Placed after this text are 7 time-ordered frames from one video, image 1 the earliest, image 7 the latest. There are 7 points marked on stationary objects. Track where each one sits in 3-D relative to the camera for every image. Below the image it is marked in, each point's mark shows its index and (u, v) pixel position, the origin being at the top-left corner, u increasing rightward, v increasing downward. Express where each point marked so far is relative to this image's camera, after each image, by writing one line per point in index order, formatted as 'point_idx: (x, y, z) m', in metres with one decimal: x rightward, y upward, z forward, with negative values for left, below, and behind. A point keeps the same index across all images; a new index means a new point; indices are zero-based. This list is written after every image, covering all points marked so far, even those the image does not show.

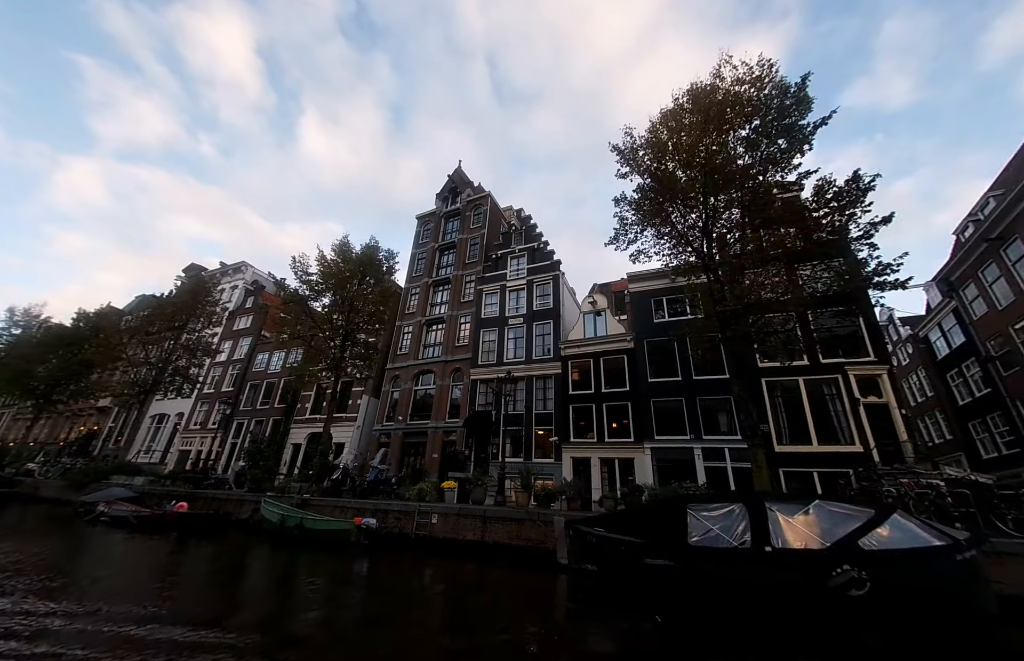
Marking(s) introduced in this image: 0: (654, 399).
0: (+7.6, -3.6, +19.8) m
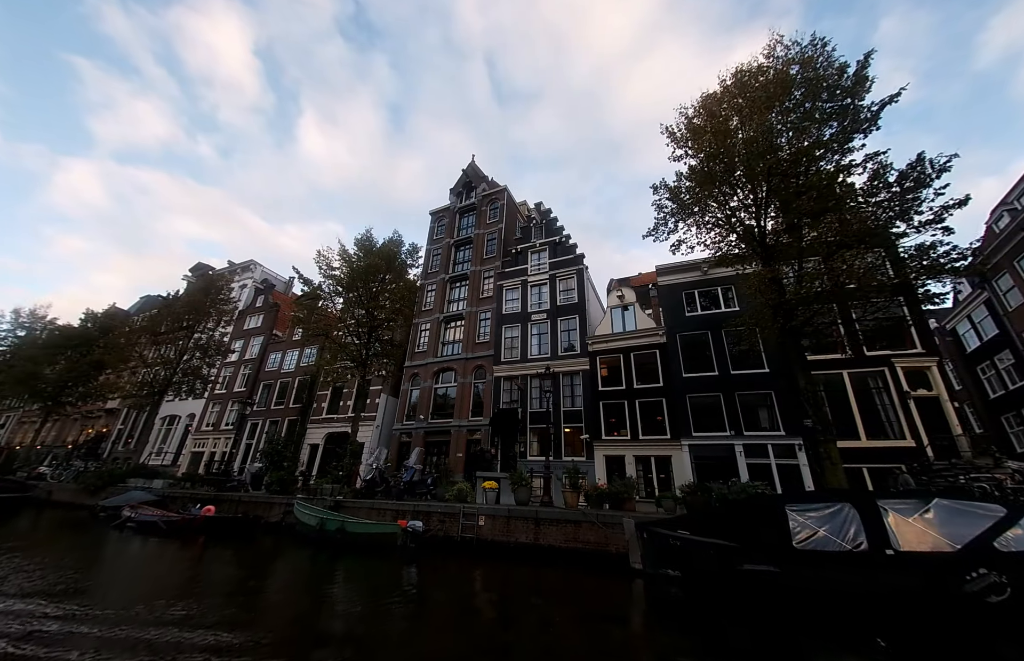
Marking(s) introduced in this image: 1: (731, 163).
0: (+9.2, -3.3, +19.2) m
1: (+9.6, +7.1, +16.4) m
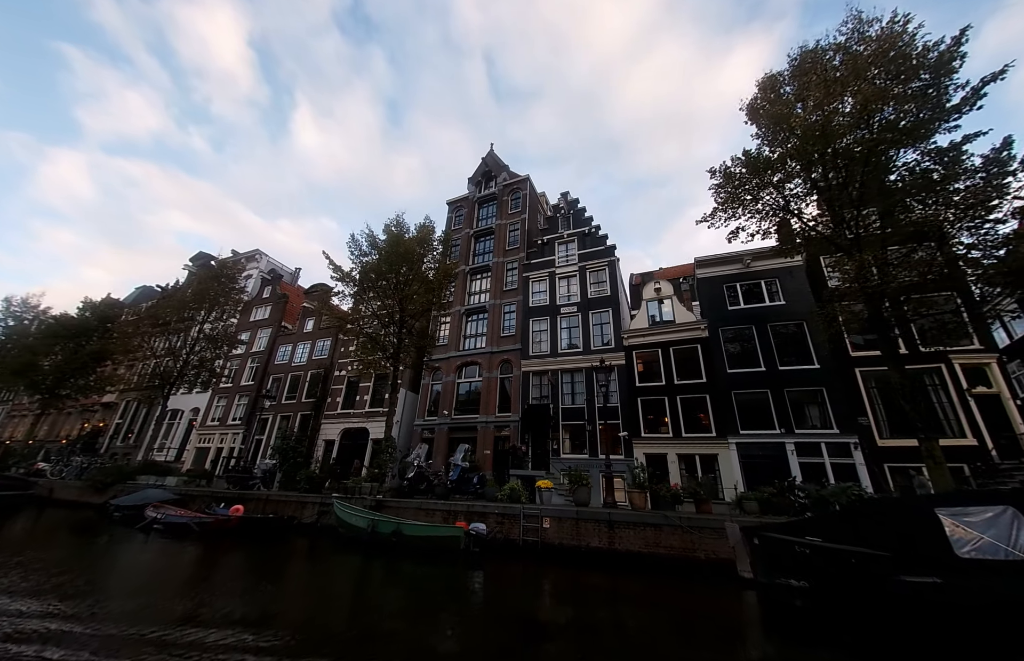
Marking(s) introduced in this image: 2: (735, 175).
0: (+11.1, -3.0, +18.5) m
1: (+11.7, +7.4, +15.7) m
2: (+10.6, +7.1, +17.5) m
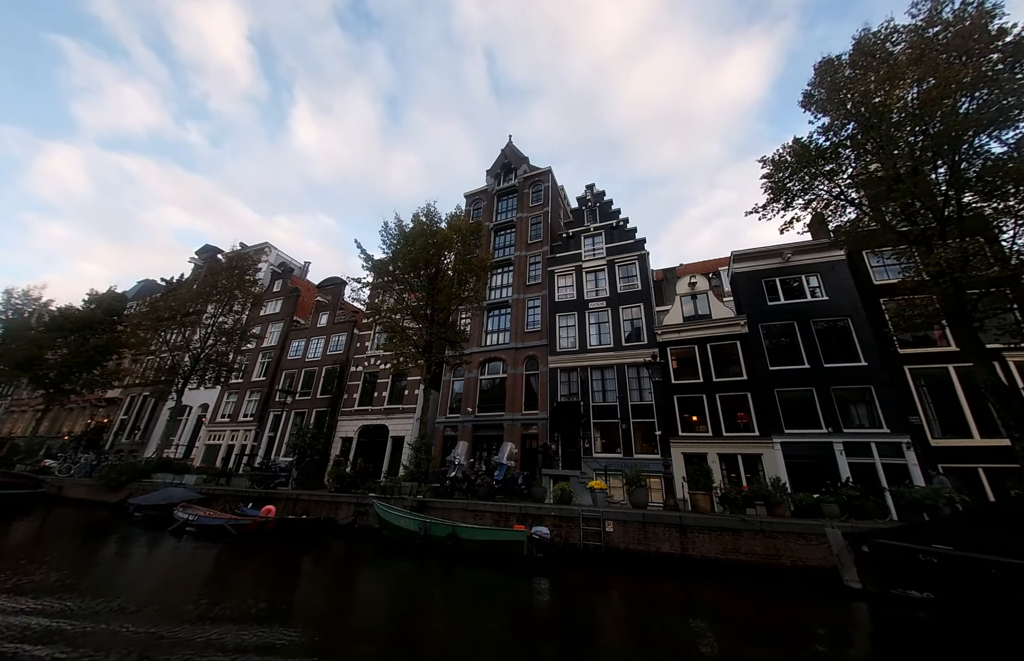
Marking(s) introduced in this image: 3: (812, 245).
0: (+12.7, -2.8, +17.9) m
1: (+13.4, +7.6, +15.0) m
2: (+12.3, +7.3, +16.9) m
3: (+15.8, +4.5, +19.7) m
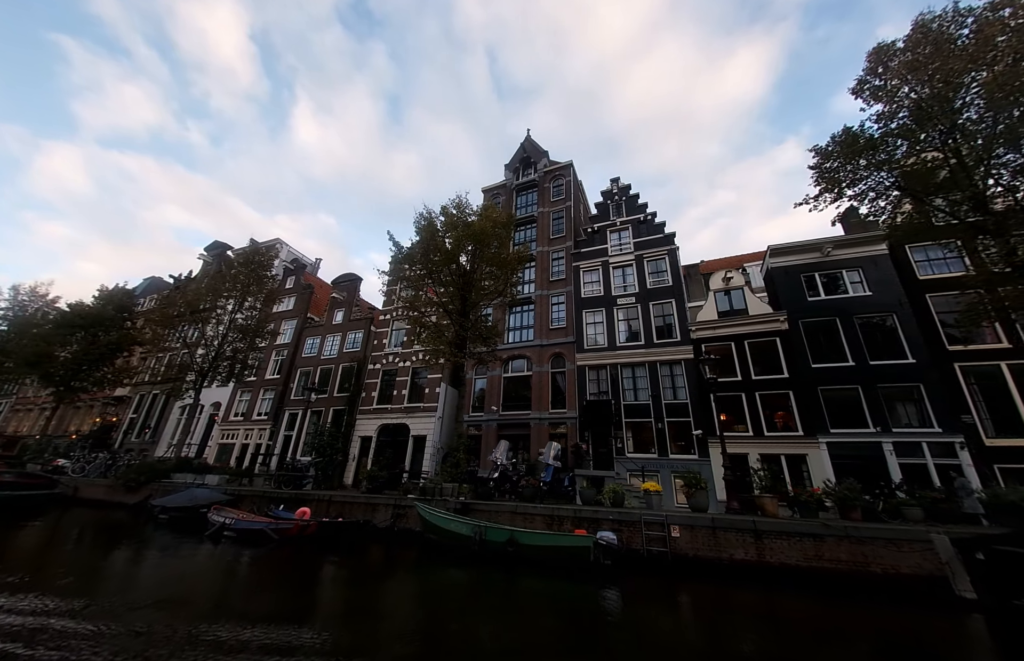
0: (+14.3, -2.6, +17.3) m
1: (+15.0, +7.8, +14.4) m
2: (+13.9, +7.5, +16.3) m
3: (+17.4, +4.7, +19.1) m
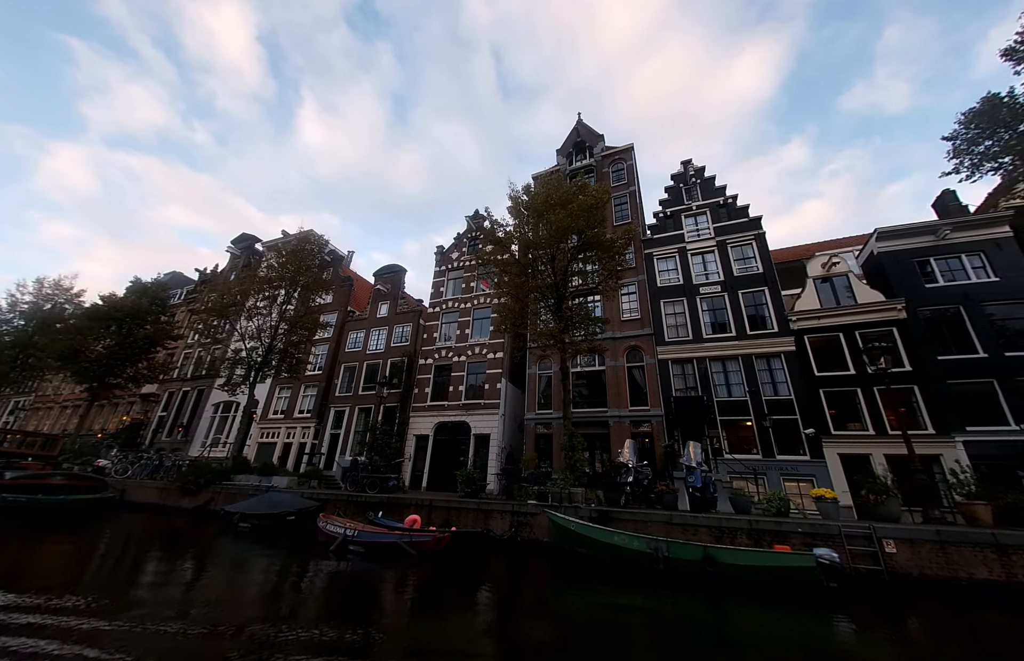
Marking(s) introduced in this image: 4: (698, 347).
0: (+18.4, -2.1, +15.7) m
1: (+19.1, +8.2, +12.8) m
2: (+18.0, +8.0, +14.7) m
3: (+21.5, +5.2, +17.5) m
4: (+9.8, -0.9, +19.7) m
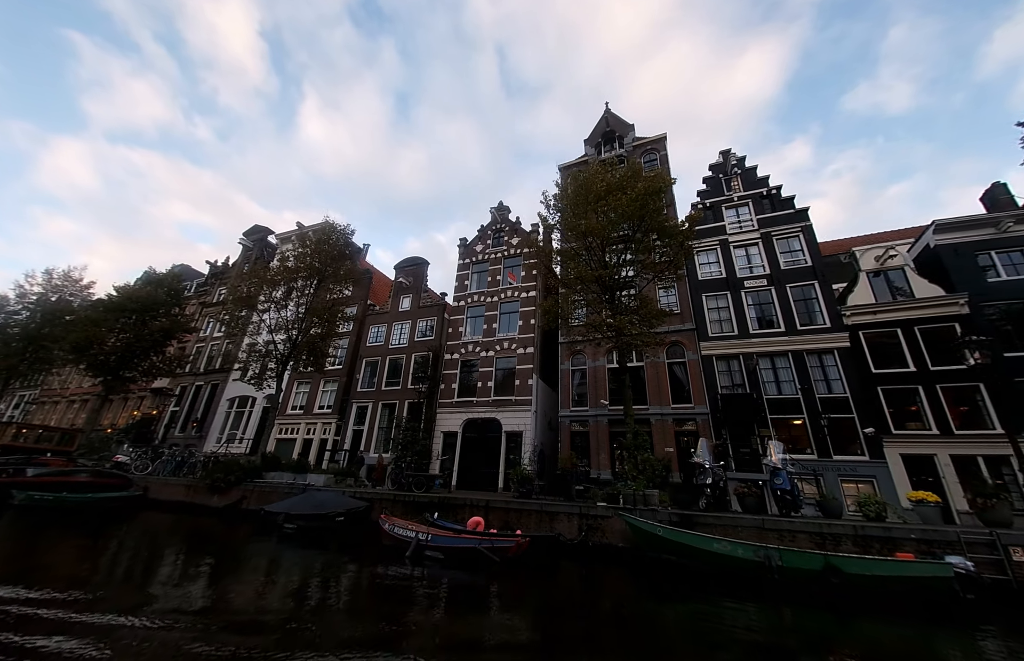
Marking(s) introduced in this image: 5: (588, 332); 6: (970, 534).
0: (+20.4, -1.9, +15.0) m
1: (+21.2, +8.4, +12.1) m
2: (+20.0, +8.2, +13.9) m
3: (+23.5, +5.3, +16.7) m
4: (+11.8, -0.6, +19.0) m
5: (+3.7, -0.1, +19.0) m
6: (+9.8, -4.3, +8.0) m
